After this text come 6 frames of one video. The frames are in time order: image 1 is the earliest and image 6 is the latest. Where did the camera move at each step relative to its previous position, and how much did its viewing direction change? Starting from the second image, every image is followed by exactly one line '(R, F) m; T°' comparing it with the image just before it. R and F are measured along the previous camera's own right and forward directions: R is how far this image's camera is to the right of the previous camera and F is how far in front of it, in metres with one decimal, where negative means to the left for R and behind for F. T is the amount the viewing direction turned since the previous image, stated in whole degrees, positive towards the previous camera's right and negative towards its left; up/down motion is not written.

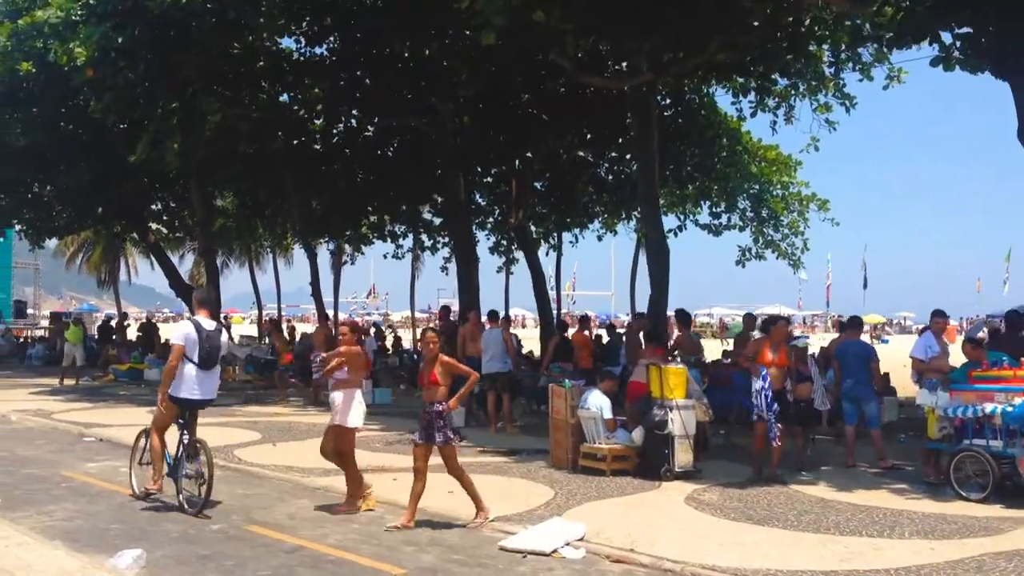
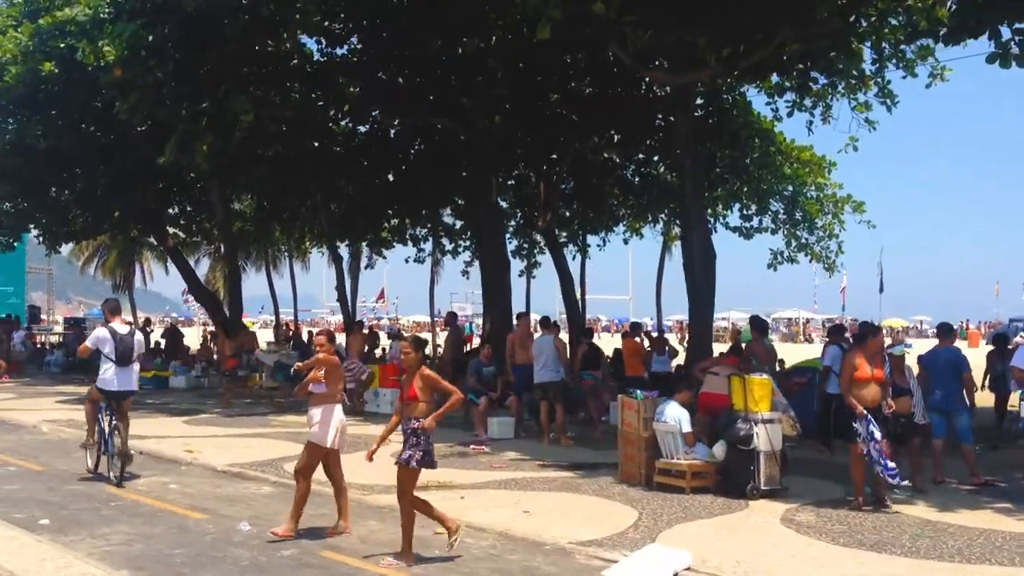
(-0.6, +0.6) m; 0°
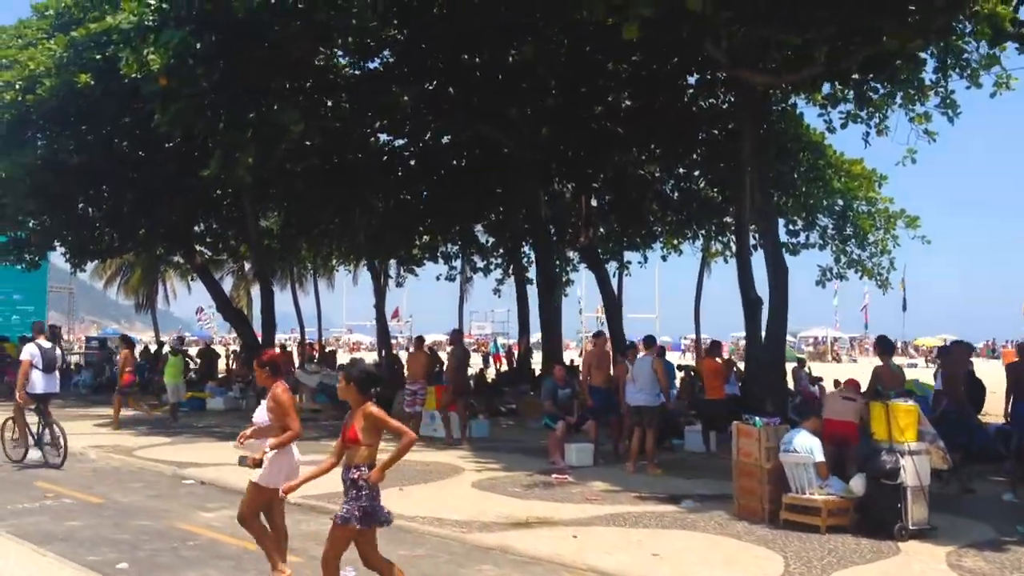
(-0.9, +0.8) m; -1°
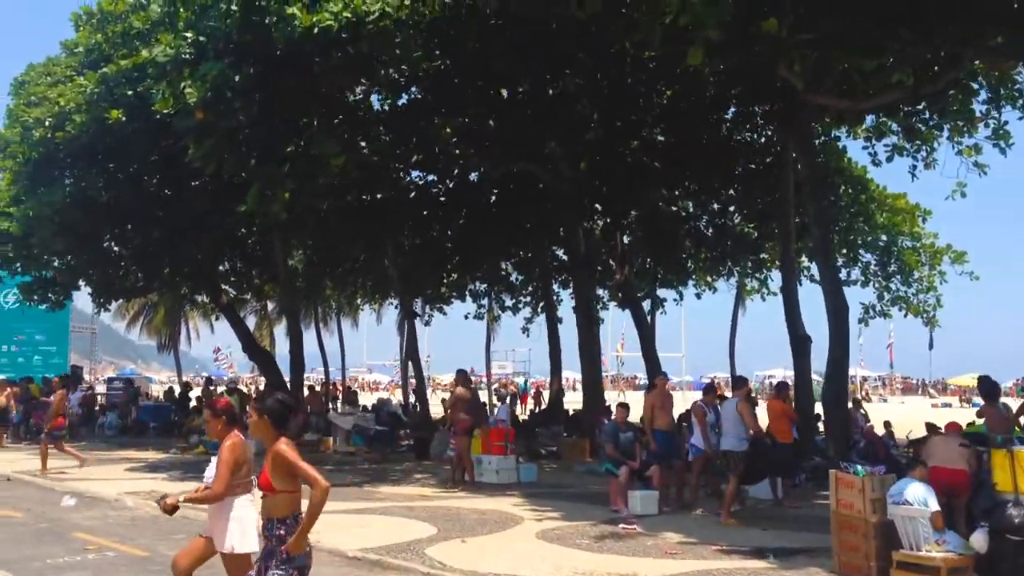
(-0.6, +0.6) m; -1°
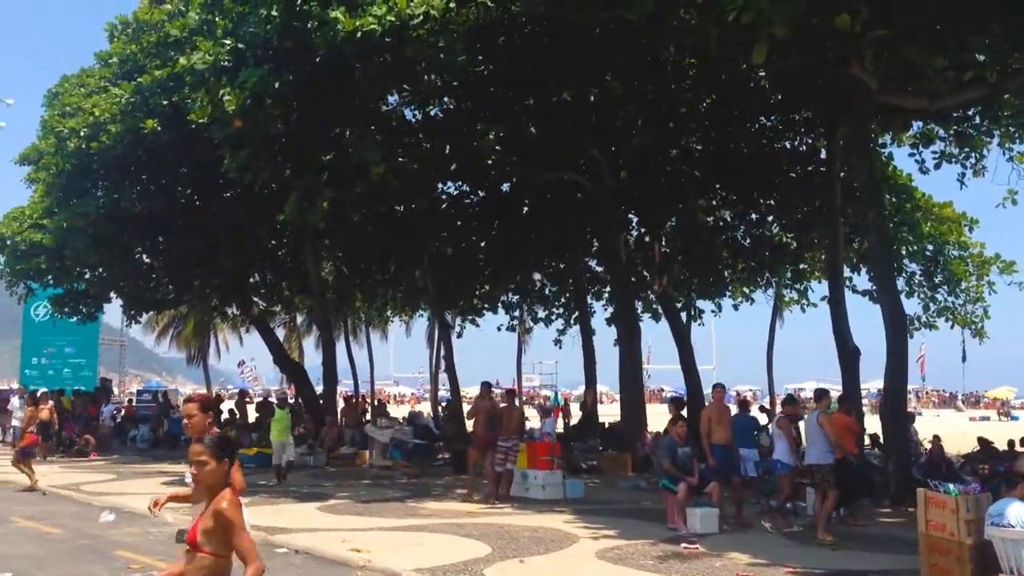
(-0.4, +0.4) m; -1°
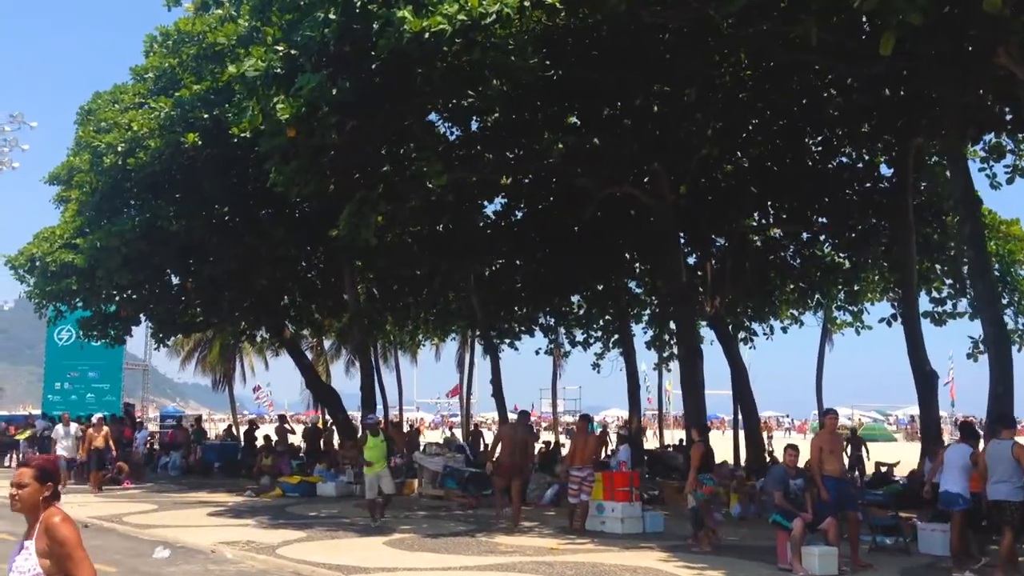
(-0.9, +1.0) m; -1°
